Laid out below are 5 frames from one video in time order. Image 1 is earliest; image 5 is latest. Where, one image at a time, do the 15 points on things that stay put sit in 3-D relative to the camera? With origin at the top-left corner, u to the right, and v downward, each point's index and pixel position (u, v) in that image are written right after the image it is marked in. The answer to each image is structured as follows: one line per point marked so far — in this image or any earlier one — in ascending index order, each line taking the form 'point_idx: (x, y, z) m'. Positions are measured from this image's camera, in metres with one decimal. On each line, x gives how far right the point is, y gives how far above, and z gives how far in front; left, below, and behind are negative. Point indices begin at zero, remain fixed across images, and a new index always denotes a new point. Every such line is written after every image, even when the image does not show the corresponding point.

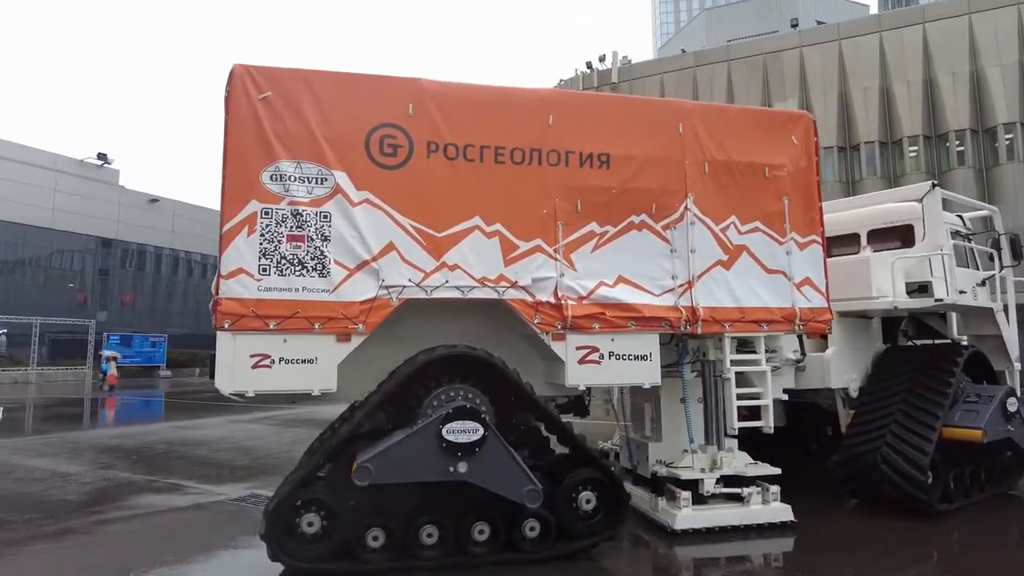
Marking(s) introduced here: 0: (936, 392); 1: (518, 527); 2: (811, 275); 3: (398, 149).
0: (+4.4, -1.1, +6.5) m
1: (0.0, -1.9, +5.0) m
2: (+2.8, +0.1, +5.9) m
3: (-0.9, +1.1, +5.2) m
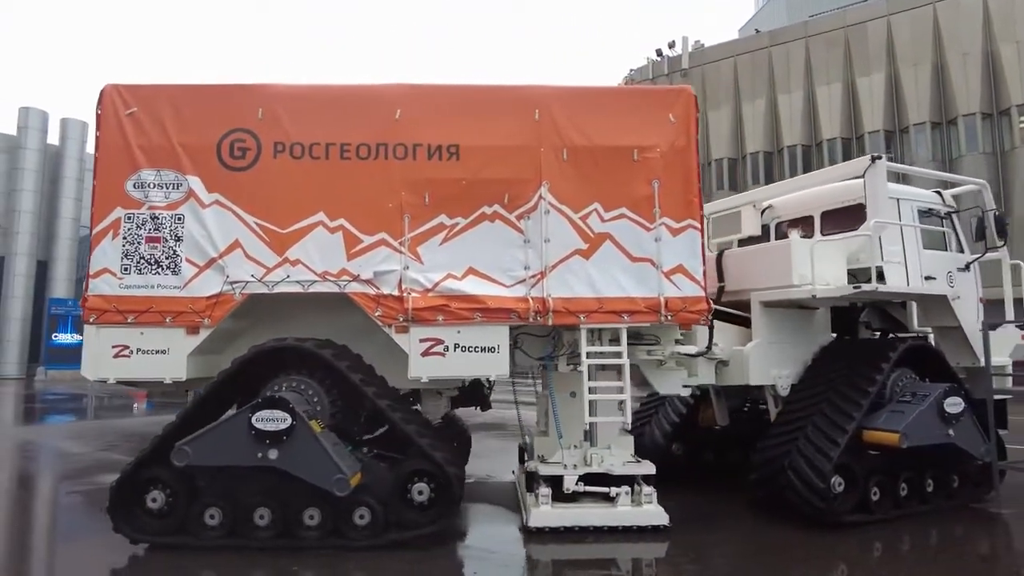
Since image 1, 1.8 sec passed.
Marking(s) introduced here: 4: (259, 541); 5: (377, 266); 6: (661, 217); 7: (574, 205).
0: (+3.2, -0.9, +5.8) m
1: (-1.3, -1.8, +5.1) m
2: (+1.5, +0.2, +5.5) m
3: (-2.3, +1.2, +5.5) m
4: (-2.0, -2.0, +5.0) m
5: (-1.2, +0.2, +5.4) m
6: (+1.3, +0.6, +5.5) m
7: (+0.5, +0.7, +5.5) m
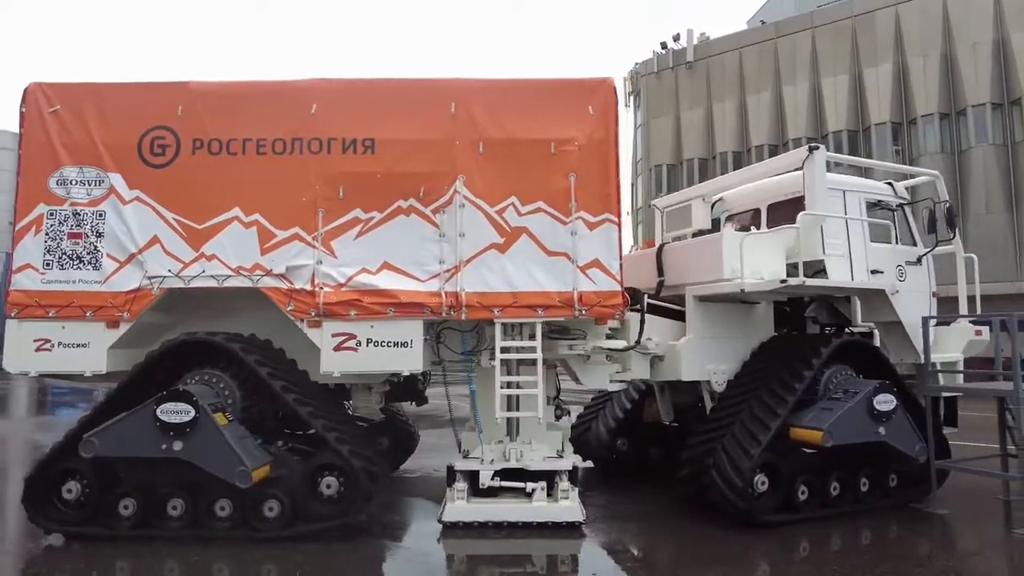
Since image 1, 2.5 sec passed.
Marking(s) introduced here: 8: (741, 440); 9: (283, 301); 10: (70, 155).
0: (+2.5, -0.9, +5.7) m
1: (-2.1, -1.8, +5.1) m
2: (+0.8, +0.3, +5.4) m
3: (-3.0, +1.2, +5.5) m
4: (-2.8, -2.0, +5.1) m
5: (-1.9, +0.2, +5.4) m
6: (+0.6, +0.7, +5.5) m
7: (-0.2, +0.8, +5.5) m
8: (+2.0, -1.3, +5.6) m
9: (-1.9, -0.1, +5.4) m
10: (-3.9, +1.2, +5.5) m
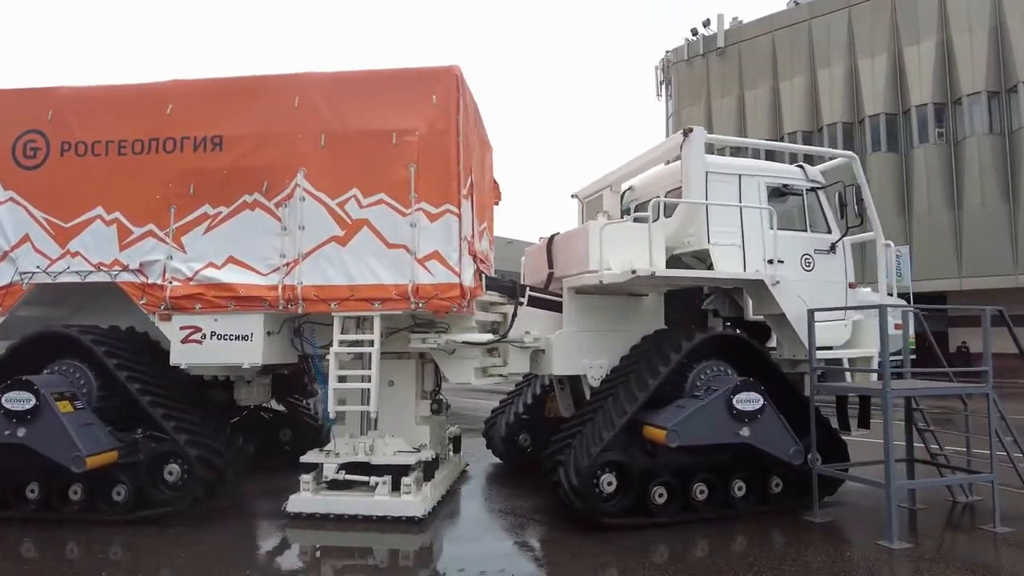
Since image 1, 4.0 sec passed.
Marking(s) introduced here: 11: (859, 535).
0: (+1.2, -0.8, +5.5) m
1: (-3.5, -1.7, +5.4) m
2: (-0.6, +0.3, +5.3) m
3: (-4.4, +1.3, +5.8) m
4: (-4.1, -1.9, +5.4) m
5: (-3.3, +0.3, +5.6) m
6: (-0.8, +0.7, +5.4) m
7: (-1.6, +0.8, +5.5) m
8: (+0.7, -1.3, +5.4) m
9: (-3.3, -0.1, +5.6) m
10: (-5.2, +1.2, +5.9) m
11: (+2.9, -2.1, +5.3) m
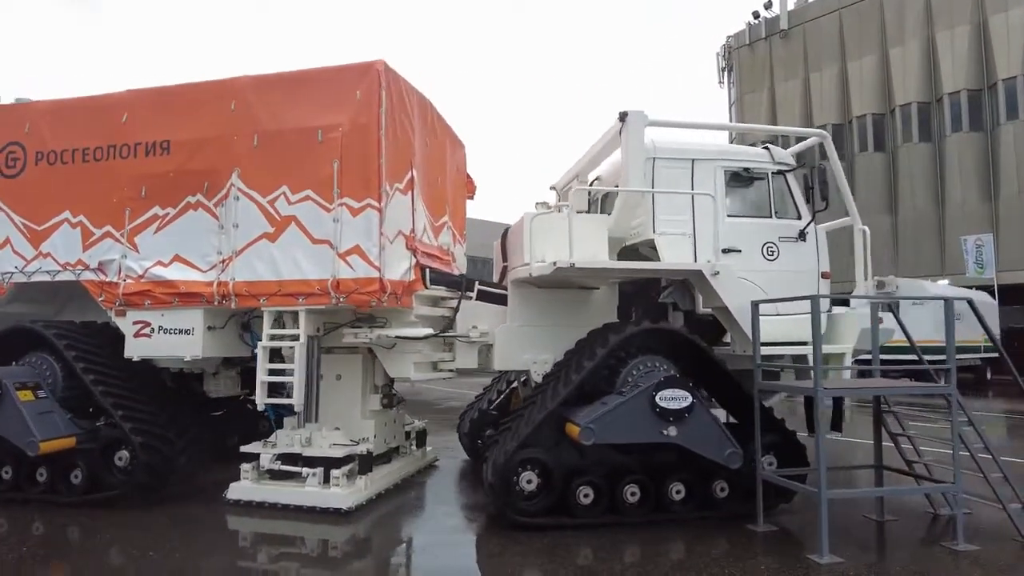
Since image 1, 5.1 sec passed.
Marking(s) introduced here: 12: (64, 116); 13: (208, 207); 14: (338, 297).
0: (+0.5, -0.7, +5.2) m
1: (-4.1, -1.7, +5.8) m
2: (-1.3, +0.4, +5.4) m
3: (-5.0, +1.3, +6.3) m
4: (-4.7, -1.9, +5.9) m
5: (-3.9, +0.3, +6.0) m
6: (-1.5, +0.8, +5.4) m
7: (-2.2, +0.9, +5.6) m
8: (0.0, -1.2, +5.2) m
9: (-3.9, 0.0, +5.9) m
10: (-5.8, +1.2, +6.6) m
11: (+2.2, -2.0, +4.9) m
12: (-4.4, +1.7, +6.2) m
13: (-2.8, +0.7, +5.7) m
14: (-1.5, -0.1, +5.3) m
